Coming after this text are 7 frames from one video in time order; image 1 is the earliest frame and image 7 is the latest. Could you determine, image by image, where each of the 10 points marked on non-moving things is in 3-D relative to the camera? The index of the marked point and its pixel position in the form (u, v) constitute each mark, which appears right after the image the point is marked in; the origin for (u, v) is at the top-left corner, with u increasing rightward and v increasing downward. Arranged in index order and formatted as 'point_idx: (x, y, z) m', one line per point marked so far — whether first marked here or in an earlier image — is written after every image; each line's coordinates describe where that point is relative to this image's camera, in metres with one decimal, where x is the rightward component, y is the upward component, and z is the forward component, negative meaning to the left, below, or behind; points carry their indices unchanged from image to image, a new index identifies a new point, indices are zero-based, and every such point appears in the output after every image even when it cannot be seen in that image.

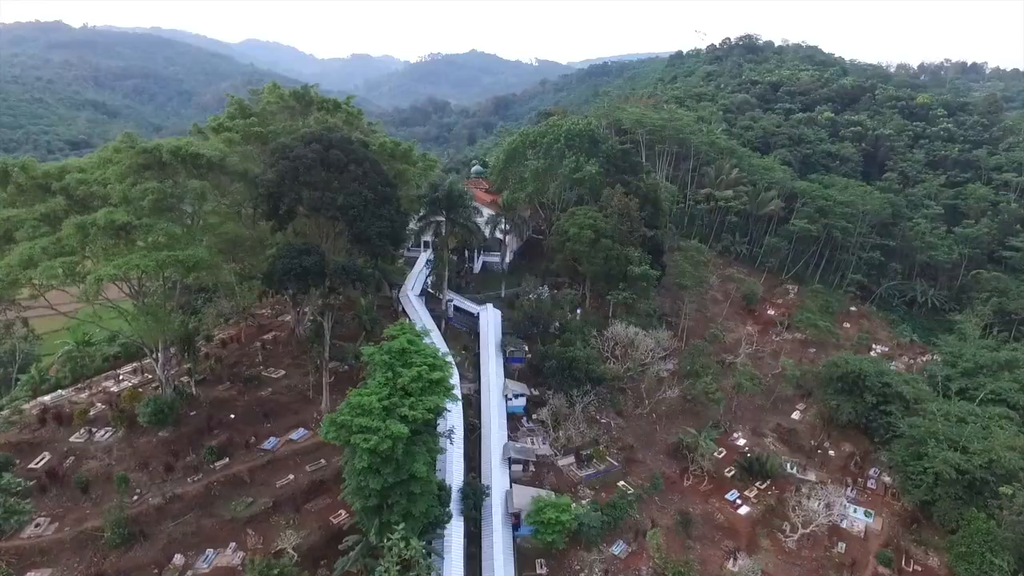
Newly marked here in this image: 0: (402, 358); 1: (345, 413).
0: (-3.4, -2.2, +19.2) m
1: (-4.8, -3.6, +17.6) m
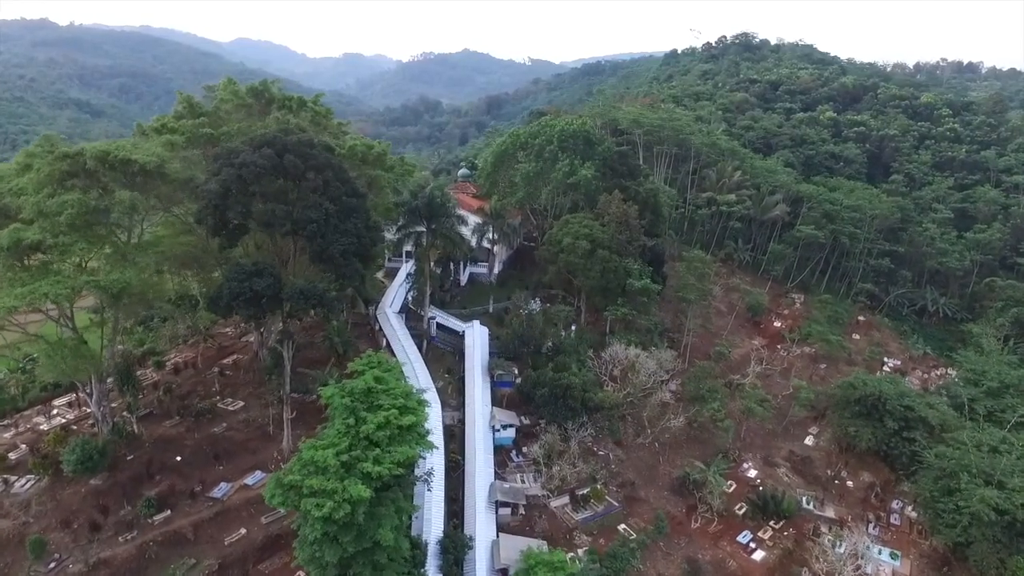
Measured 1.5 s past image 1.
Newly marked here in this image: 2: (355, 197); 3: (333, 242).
0: (-3.8, -3.0, +16.4) m
1: (-5.1, -4.4, +14.8) m
2: (-5.2, +2.9, +20.0) m
3: (-5.3, +1.3, +18.3) m
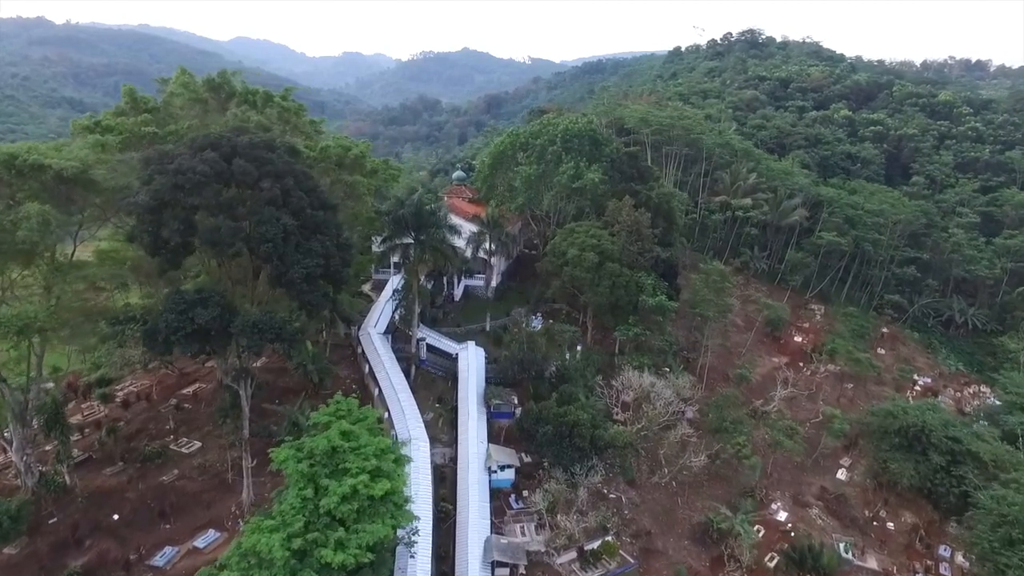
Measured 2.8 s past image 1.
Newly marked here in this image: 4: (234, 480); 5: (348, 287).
0: (-3.9, -3.7, +13.3) m
1: (-5.2, -5.1, +11.6) m
2: (-5.2, +2.1, +16.9) m
3: (-5.4, +0.6, +15.2) m
4: (-8.4, -5.8, +18.8) m
5: (-4.9, 0.0, +18.7) m
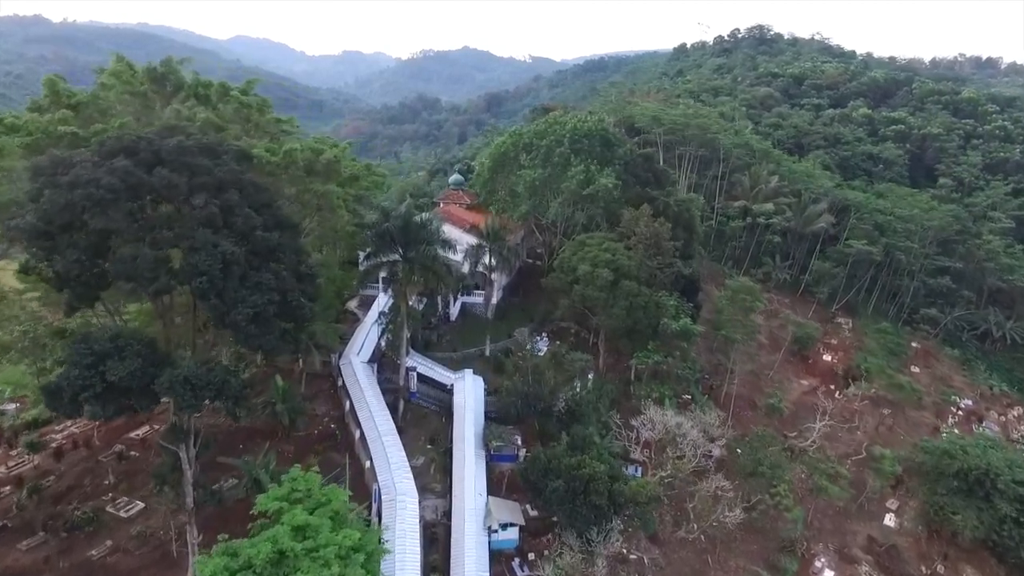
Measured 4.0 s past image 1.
0: (-3.8, -4.6, +10.0) m
1: (-5.1, -6.0, +8.4) m
2: (-5.1, +1.3, +13.6) m
3: (-5.3, -0.3, +11.9) m
4: (-8.3, -6.7, +15.5) m
5: (-4.8, -0.8, +15.4) m
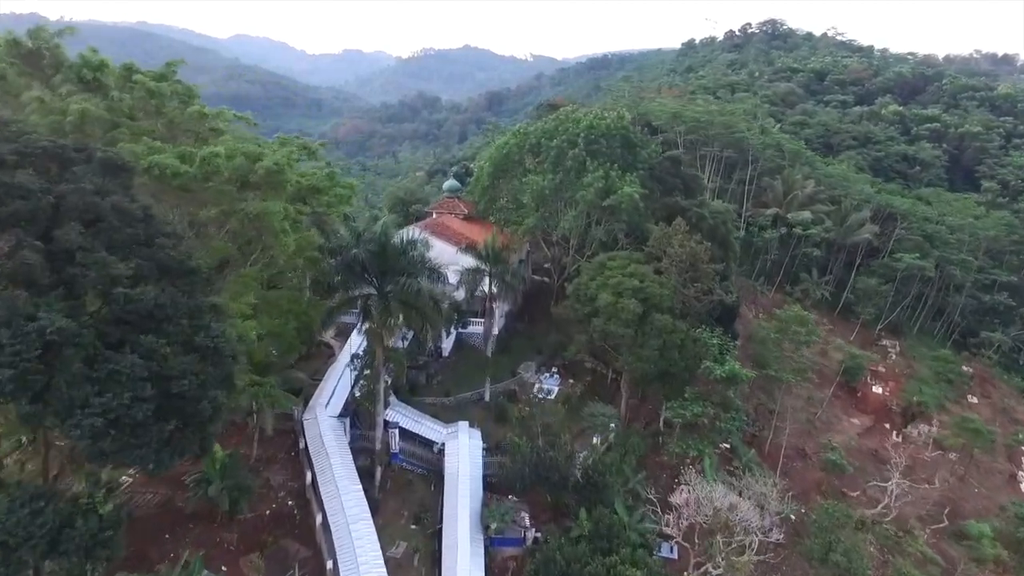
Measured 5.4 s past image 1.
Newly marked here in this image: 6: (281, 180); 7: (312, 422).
0: (-3.6, -5.7, +5.5) m
1: (-5.0, -7.1, +3.9) m
2: (-5.0, +0.2, +9.1) m
3: (-5.1, -1.4, +7.4) m
4: (-8.2, -7.8, +11.1) m
5: (-4.7, -1.9, +10.9) m
6: (-5.0, +2.4, +13.8) m
7: (-5.8, -3.8, +17.8) m
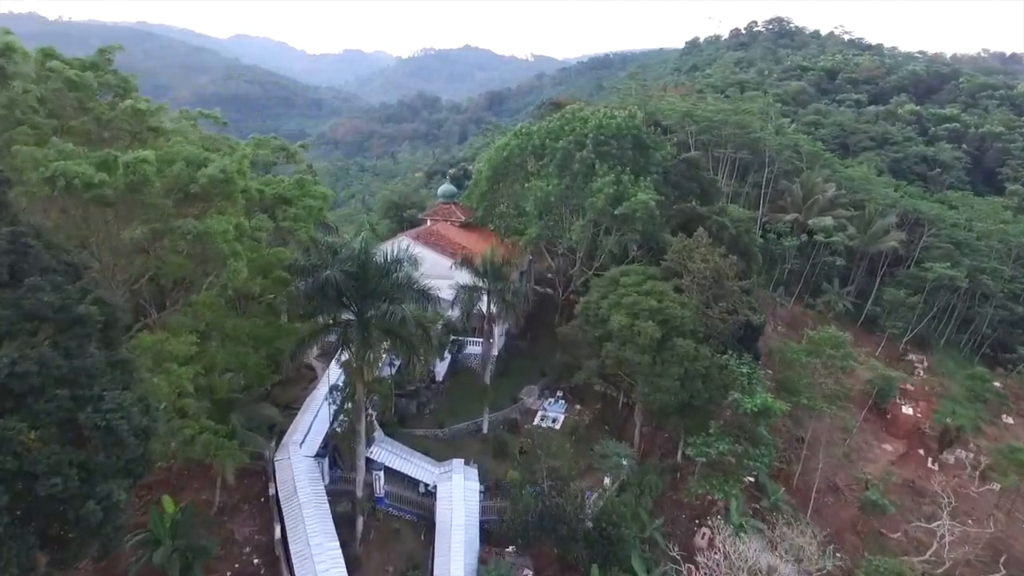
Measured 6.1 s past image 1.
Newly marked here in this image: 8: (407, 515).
0: (-3.6, -6.2, +3.2) m
1: (-4.9, -7.6, +1.6) m
2: (-5.0, -0.4, +6.9) m
3: (-5.1, -1.9, +5.2) m
4: (-8.2, -8.3, +8.8) m
5: (-4.7, -2.4, +8.7) m
6: (-5.0, +1.9, +11.5) m
7: (-5.8, -4.4, +15.6) m
8: (-2.9, -6.1, +16.7) m
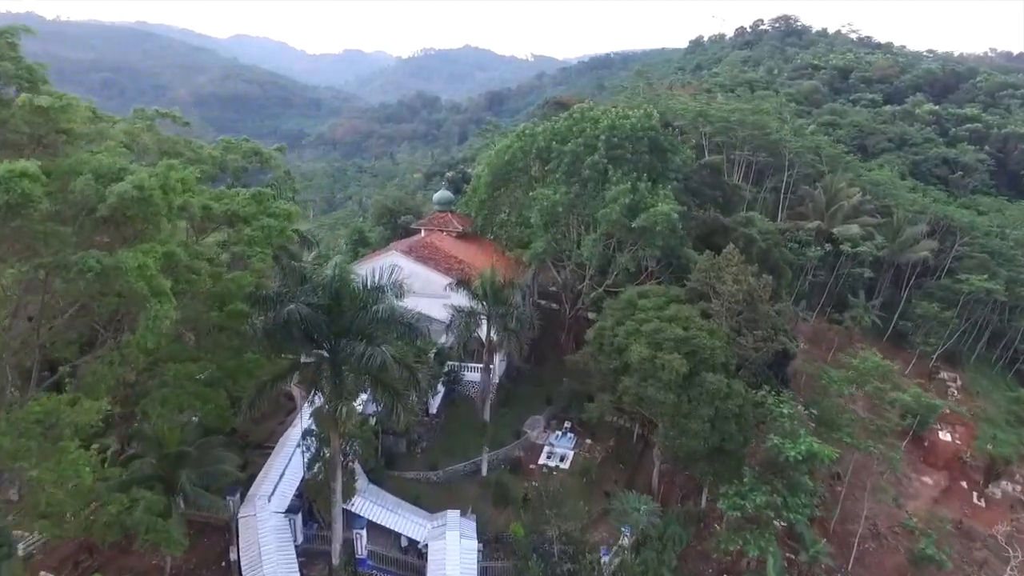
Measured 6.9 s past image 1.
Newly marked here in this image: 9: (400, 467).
0: (-3.5, -6.9, +0.9) m
1: (-4.9, -8.3, -0.7) m
2: (-4.9, -1.0, +4.6) m
3: (-5.0, -2.5, +2.8) m
4: (-8.1, -8.9, +6.5) m
5: (-4.6, -3.1, +6.3) m
6: (-4.9, +1.2, +9.2) m
7: (-5.7, -5.0, +13.2) m
8: (-2.8, -6.7, +14.3) m
9: (-3.1, -4.8, +16.9) m
